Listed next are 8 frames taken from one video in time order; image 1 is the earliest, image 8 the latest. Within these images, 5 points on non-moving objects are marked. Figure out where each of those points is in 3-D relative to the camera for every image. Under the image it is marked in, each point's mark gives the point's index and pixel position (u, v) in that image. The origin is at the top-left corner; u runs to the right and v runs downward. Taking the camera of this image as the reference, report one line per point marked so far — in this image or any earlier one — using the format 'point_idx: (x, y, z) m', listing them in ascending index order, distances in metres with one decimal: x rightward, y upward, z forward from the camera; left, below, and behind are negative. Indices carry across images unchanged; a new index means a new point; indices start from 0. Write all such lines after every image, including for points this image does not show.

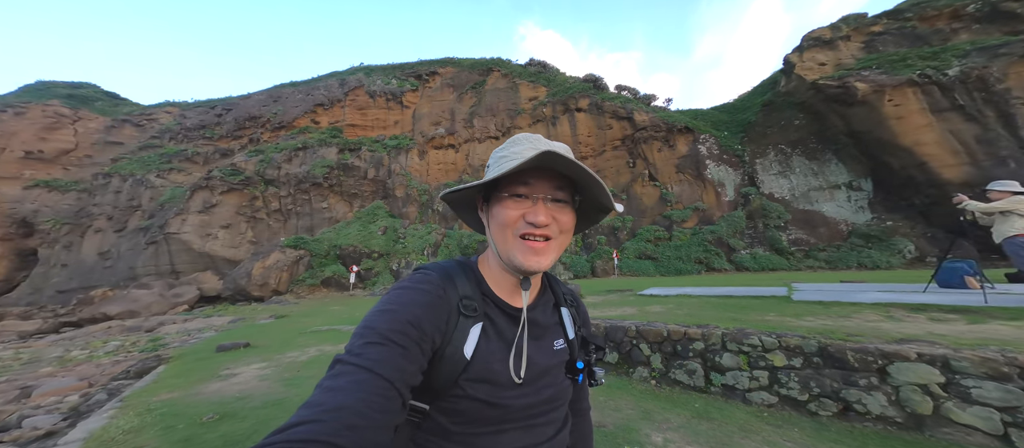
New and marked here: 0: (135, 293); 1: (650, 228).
0: (-13.2, -2.7, +11.2) m
1: (+6.4, -0.1, +13.2) m
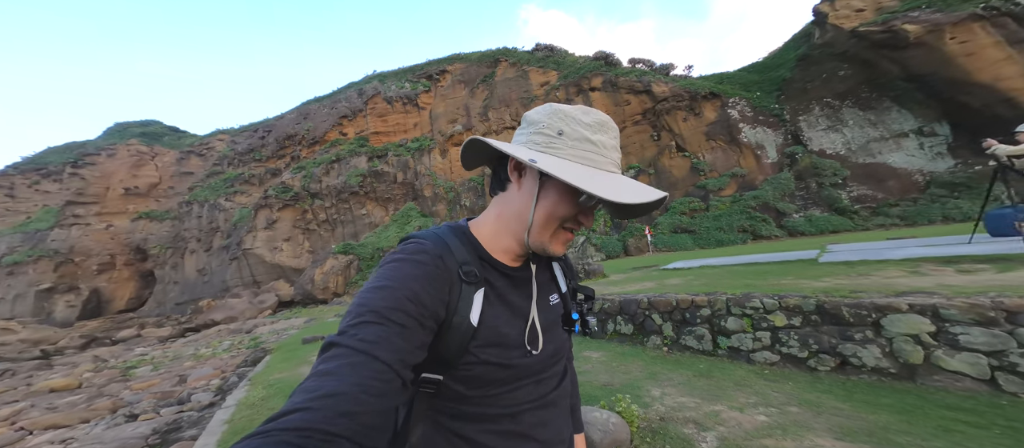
0: (-11.9, -3.4, +12.9) m
1: (+7.4, +1.1, +12.8) m
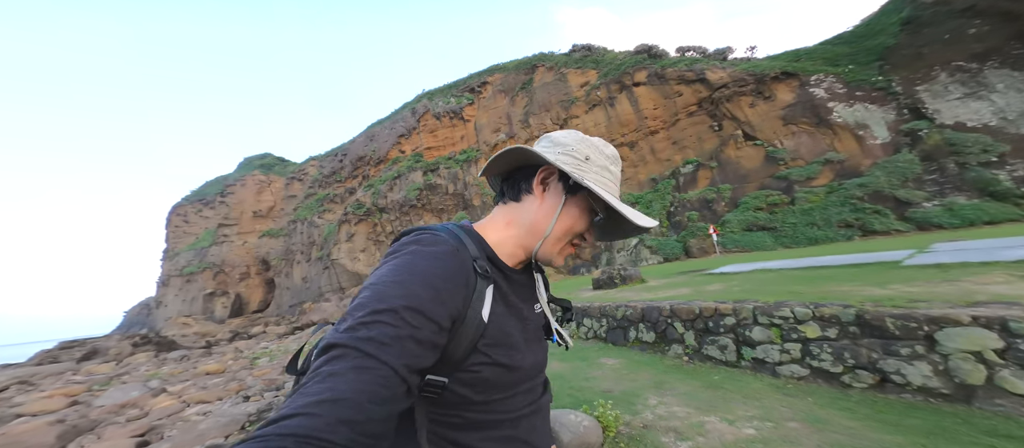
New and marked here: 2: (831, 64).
0: (-9.6, -4.0, +15.1) m
1: (+9.2, +1.1, +11.3) m
2: (+12.3, +6.3, +11.9) m
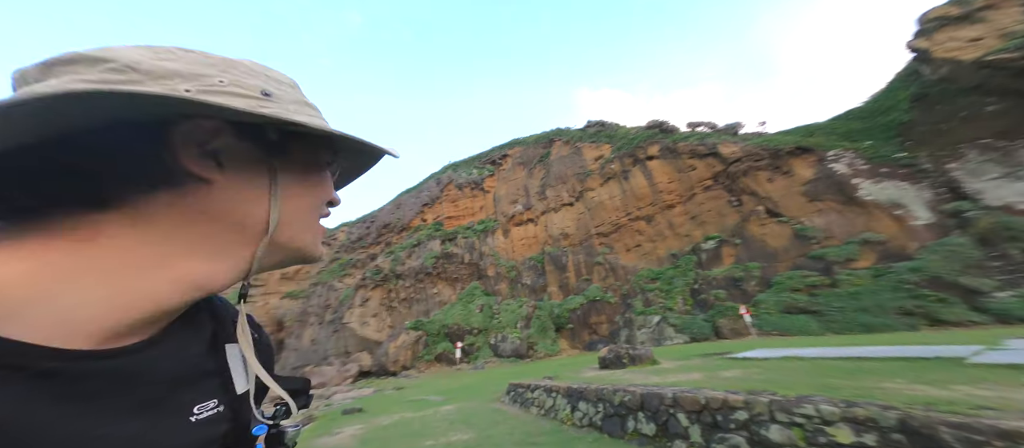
0: (-9.3, -6.8, +14.3) m
1: (+9.5, -1.6, +10.3) m
2: (+12.9, +3.2, +11.8) m
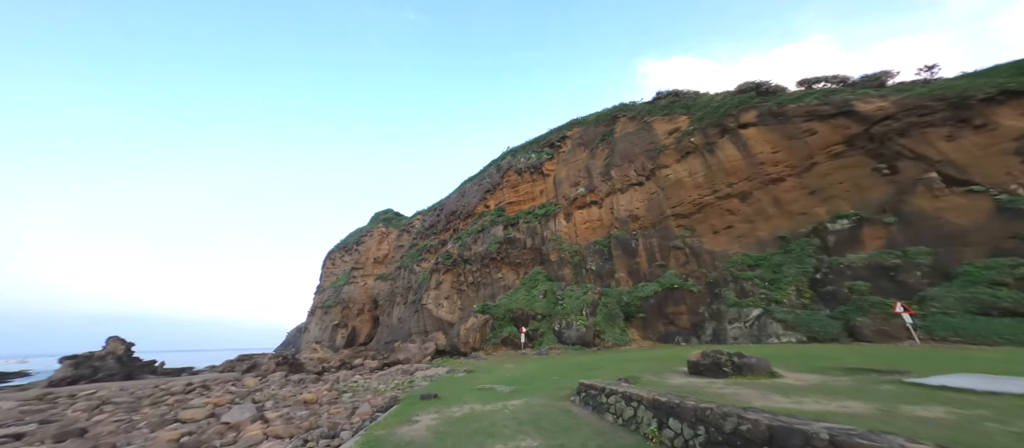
0: (-5.6, -6.5, +16.5) m
1: (+11.1, -1.2, +7.2) m
2: (+14.6, +3.8, +7.3) m
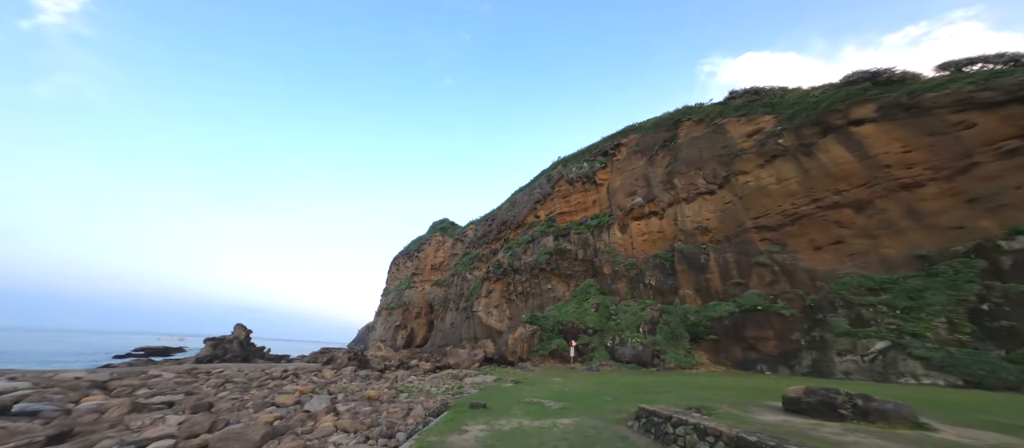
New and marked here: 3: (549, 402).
0: (-2.6, -6.9, +17.2) m
1: (+11.8, -1.7, +4.5) m
2: (+15.2, +3.3, +3.9) m
3: (+1.1, -5.7, +9.8) m
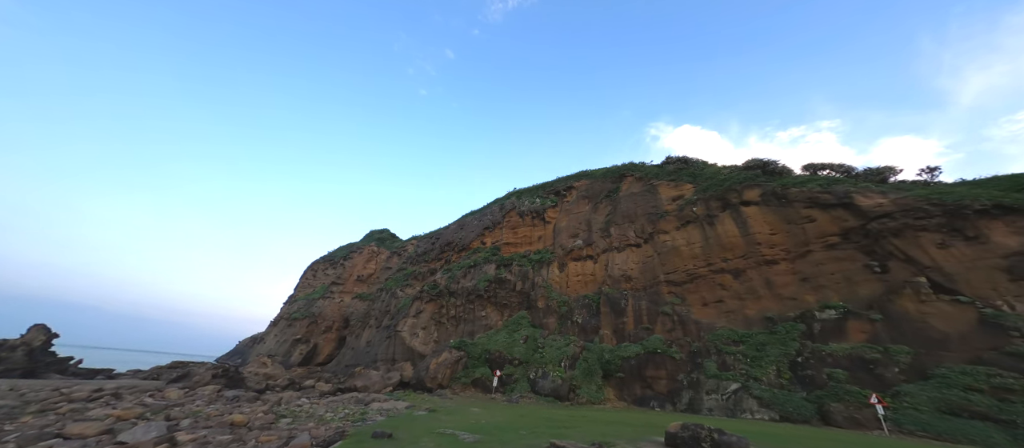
0: (-7.0, -7.4, +15.2) m
1: (+10.7, -3.6, +7.0) m
2: (+14.9, +0.7, +7.7) m
3: (-1.5, -6.2, +9.0) m
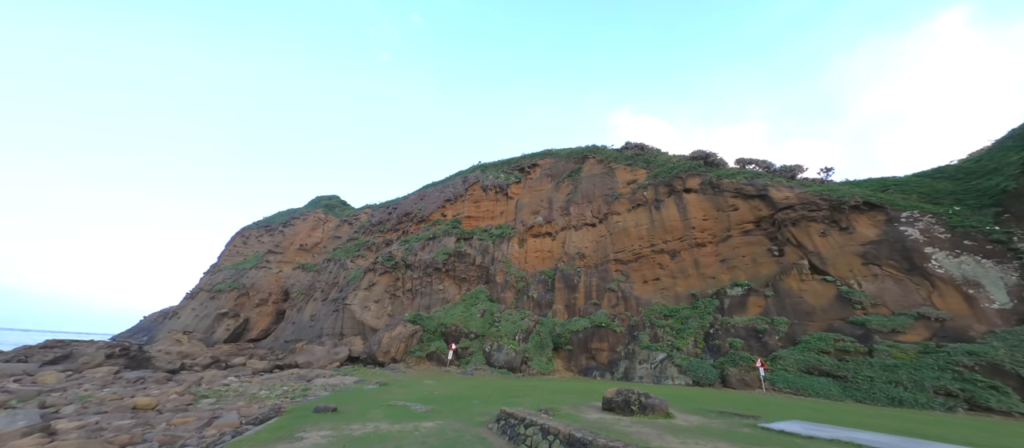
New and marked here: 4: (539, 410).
0: (-9.4, -5.9, +14.1) m
1: (+9.7, -3.4, +9.0) m
2: (+13.9, +0.8, +10.4) m
3: (-2.8, -5.3, +9.0) m
4: (+0.9, -4.7, +8.0) m
